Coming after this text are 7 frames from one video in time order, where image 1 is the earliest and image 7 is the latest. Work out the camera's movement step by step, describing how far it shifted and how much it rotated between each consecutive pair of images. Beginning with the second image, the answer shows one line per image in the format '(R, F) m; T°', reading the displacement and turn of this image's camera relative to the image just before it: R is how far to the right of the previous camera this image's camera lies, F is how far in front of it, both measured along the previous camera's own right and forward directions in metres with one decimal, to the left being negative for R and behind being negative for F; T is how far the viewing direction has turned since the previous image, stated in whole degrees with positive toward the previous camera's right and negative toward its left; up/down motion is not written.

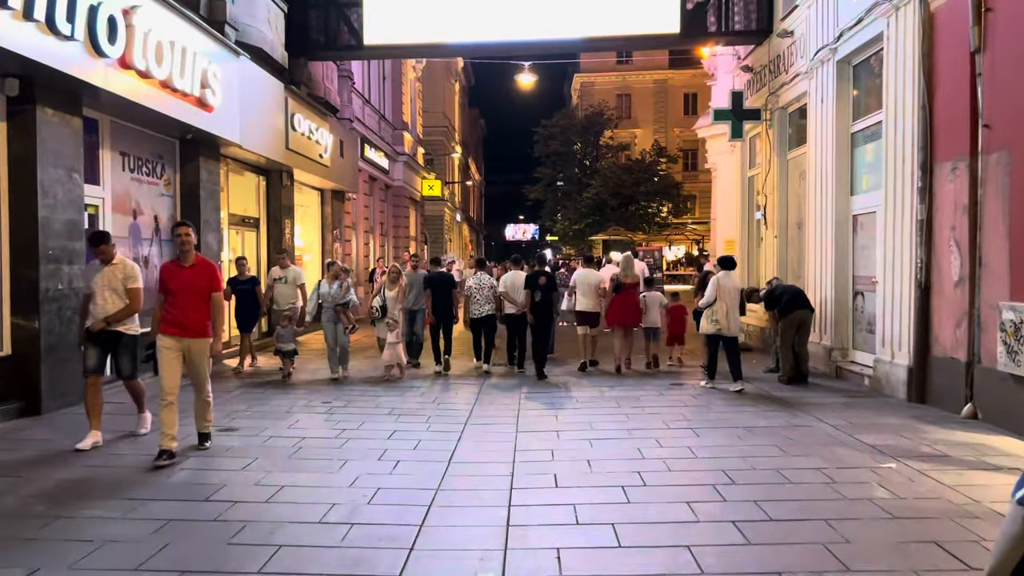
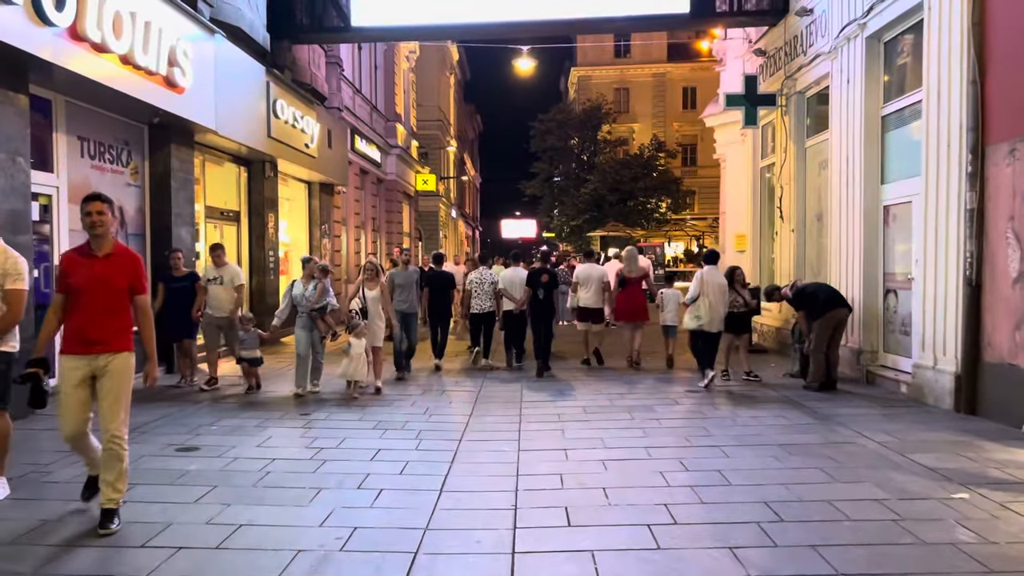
(0.0, +0.9) m; 0°
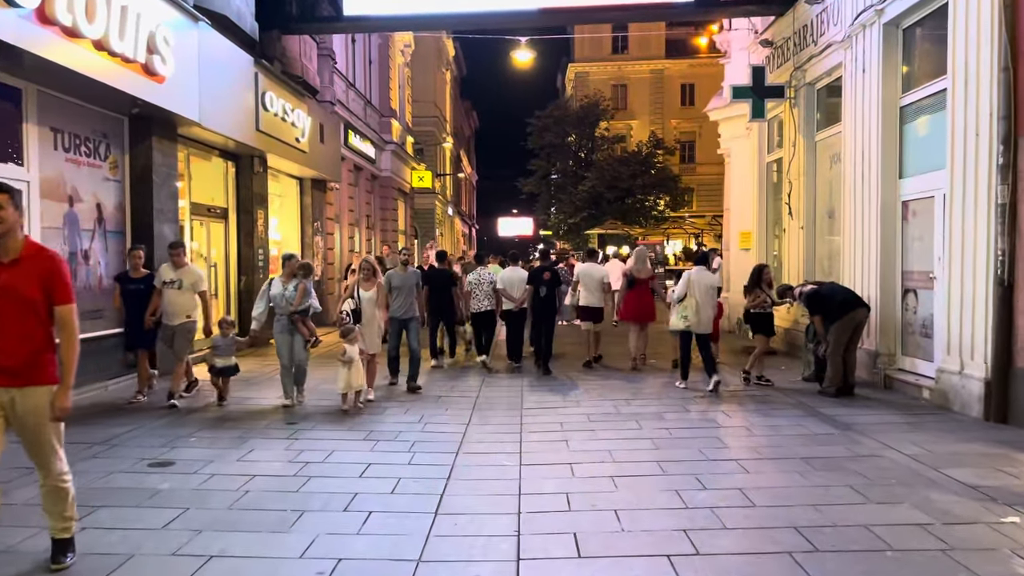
(0.0, +0.5) m; 0°
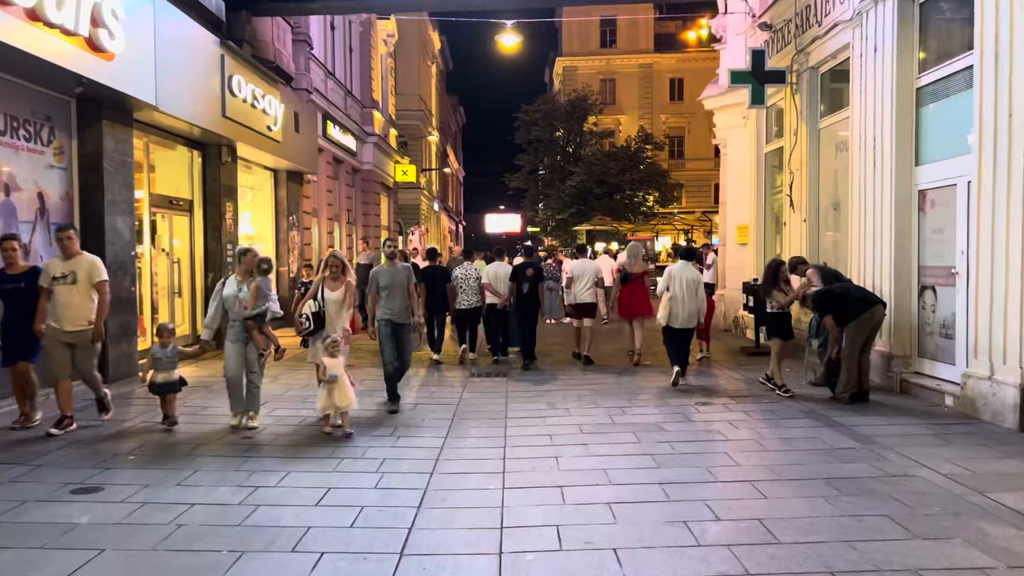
(0.0, +0.7) m; +1°
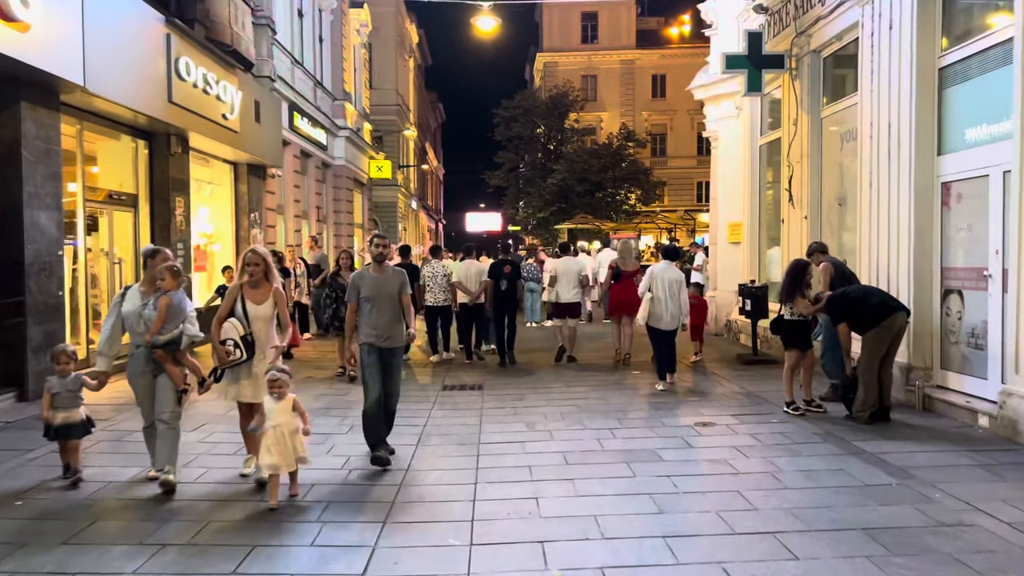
(+0.1, +0.9) m; +1°
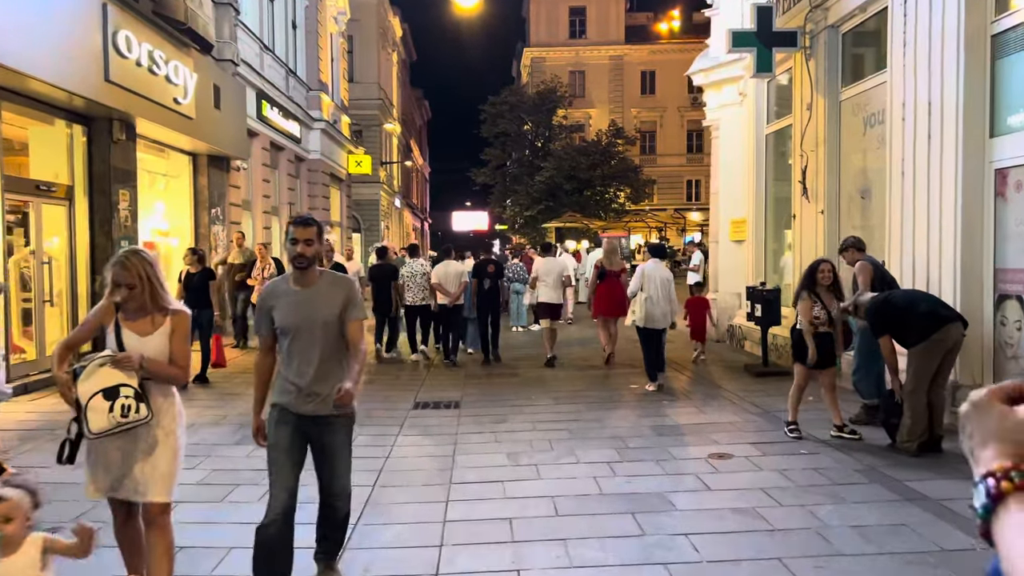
(+0.1, +1.1) m; +1°
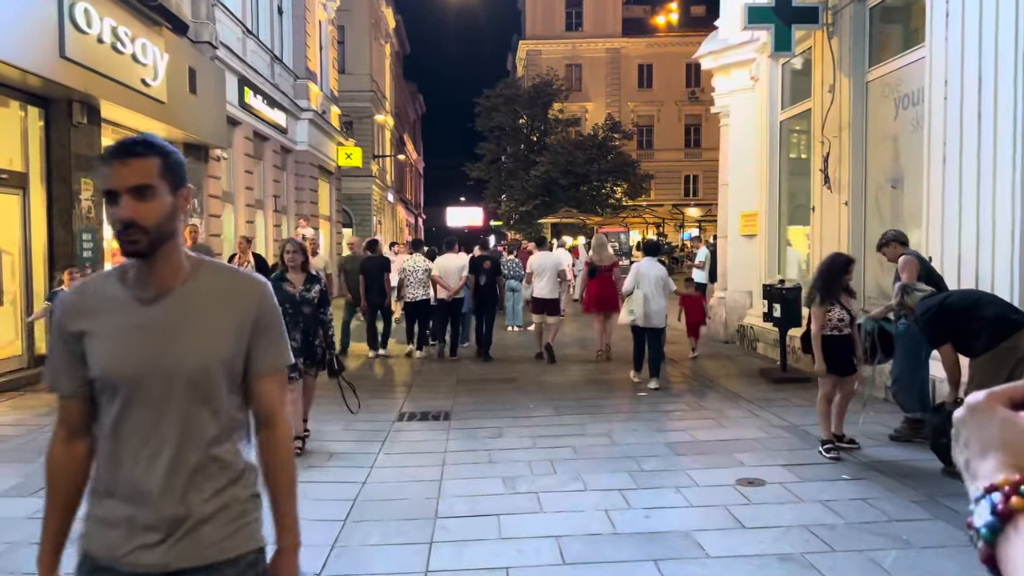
(0.0, +0.8) m; 0°
